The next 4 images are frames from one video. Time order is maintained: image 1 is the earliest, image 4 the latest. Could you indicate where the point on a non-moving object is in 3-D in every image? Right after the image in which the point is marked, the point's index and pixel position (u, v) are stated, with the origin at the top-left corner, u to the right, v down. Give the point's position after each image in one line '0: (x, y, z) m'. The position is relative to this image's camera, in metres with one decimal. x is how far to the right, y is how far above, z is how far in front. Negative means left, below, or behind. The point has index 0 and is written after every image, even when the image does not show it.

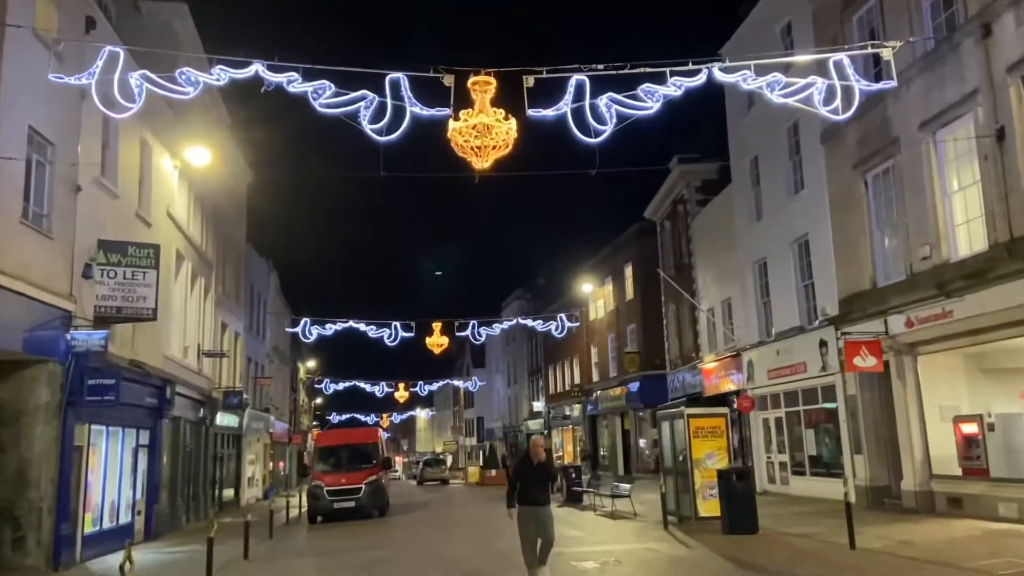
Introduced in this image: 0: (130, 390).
0: (-8.7, -2.3, +18.1) m
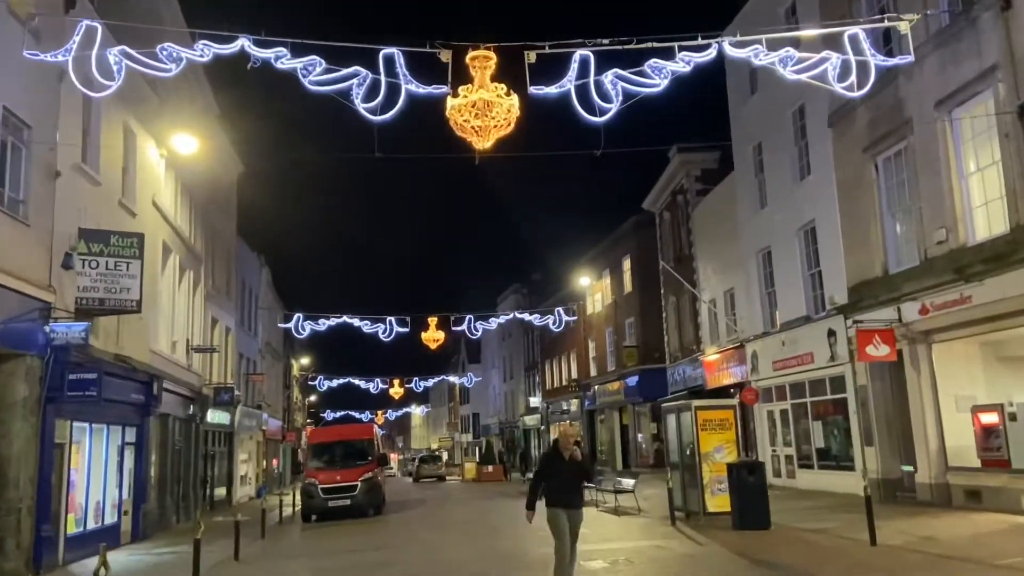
0: (-8.7, -2.1, +17.4) m
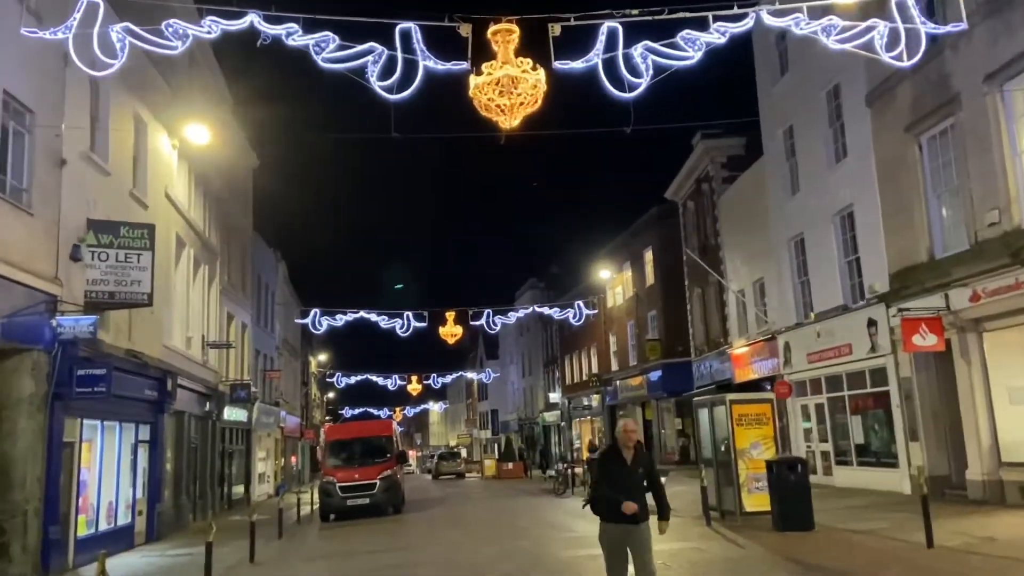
0: (-8.2, -2.0, +16.9) m
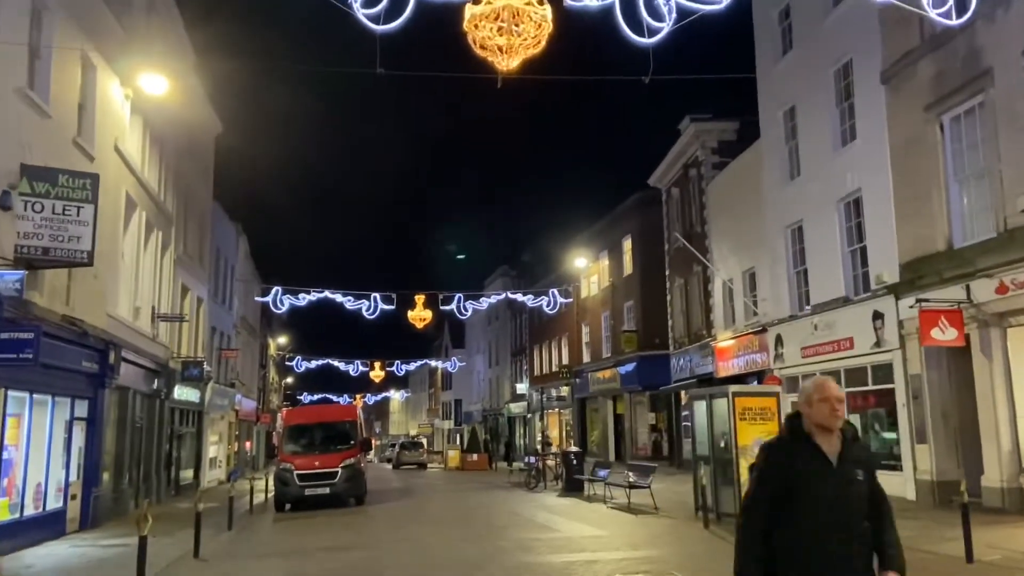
0: (-8.5, -1.2, +15.1) m
